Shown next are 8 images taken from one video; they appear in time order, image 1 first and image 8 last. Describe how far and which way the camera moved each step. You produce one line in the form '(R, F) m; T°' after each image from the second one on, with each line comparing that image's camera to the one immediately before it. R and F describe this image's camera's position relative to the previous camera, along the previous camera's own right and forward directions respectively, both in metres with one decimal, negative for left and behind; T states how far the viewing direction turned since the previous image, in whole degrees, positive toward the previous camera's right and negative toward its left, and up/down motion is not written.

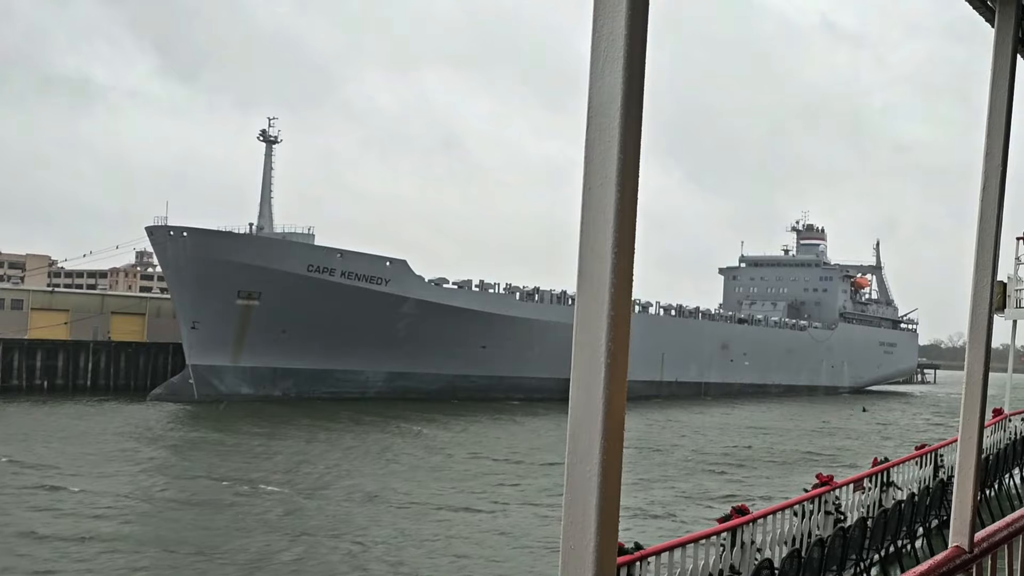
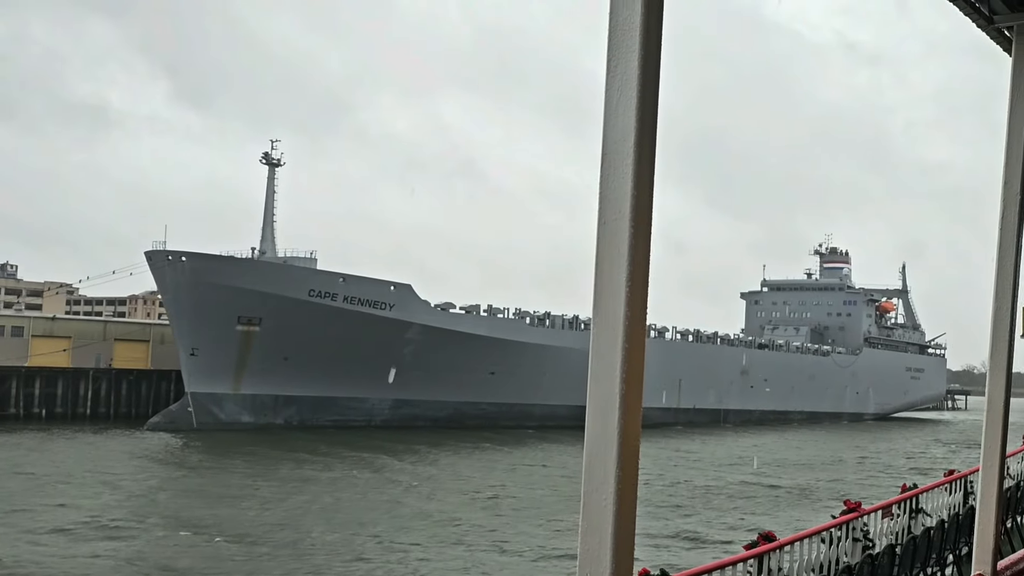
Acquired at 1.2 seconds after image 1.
(+0.2, +0.4) m; -2°
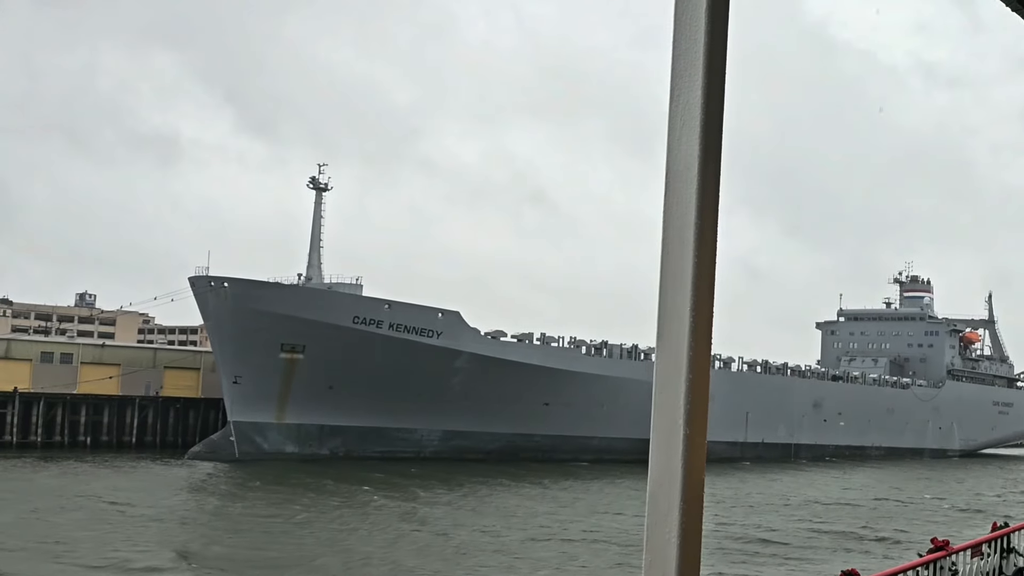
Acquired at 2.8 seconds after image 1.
(+0.2, +0.6) m; -5°
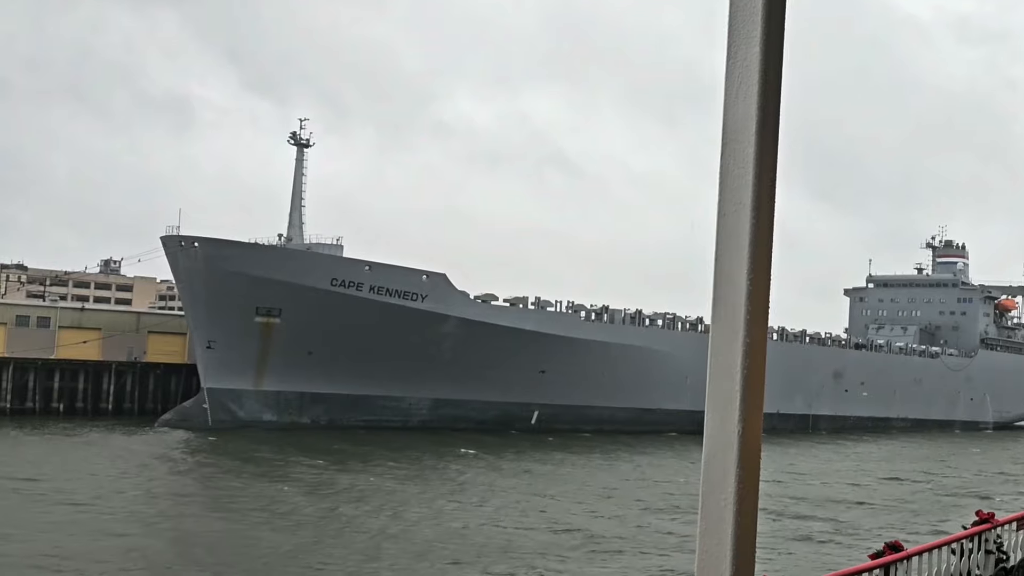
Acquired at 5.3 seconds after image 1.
(+0.6, +0.8) m; -2°
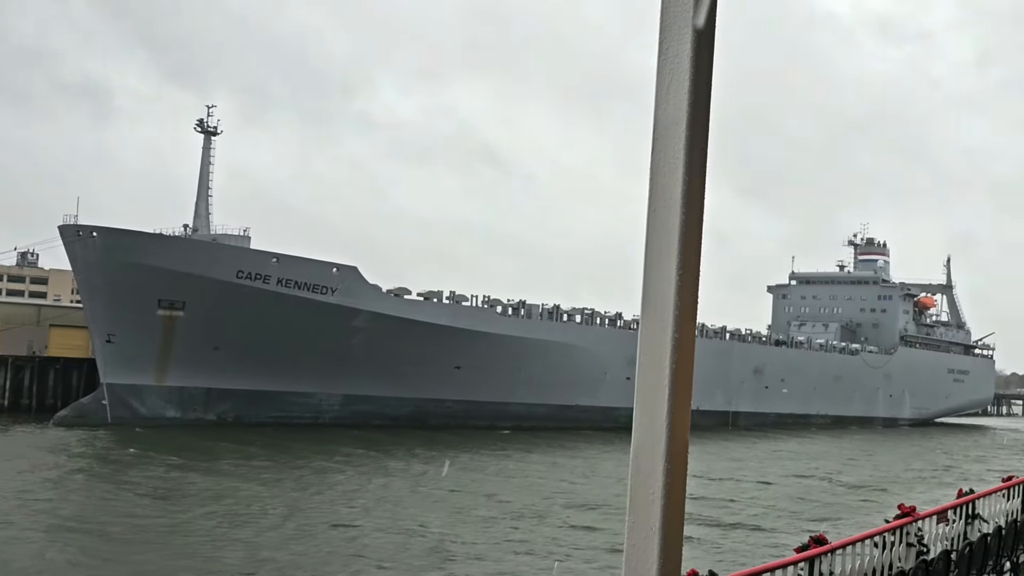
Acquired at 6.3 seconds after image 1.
(+0.5, 0.0) m; +4°
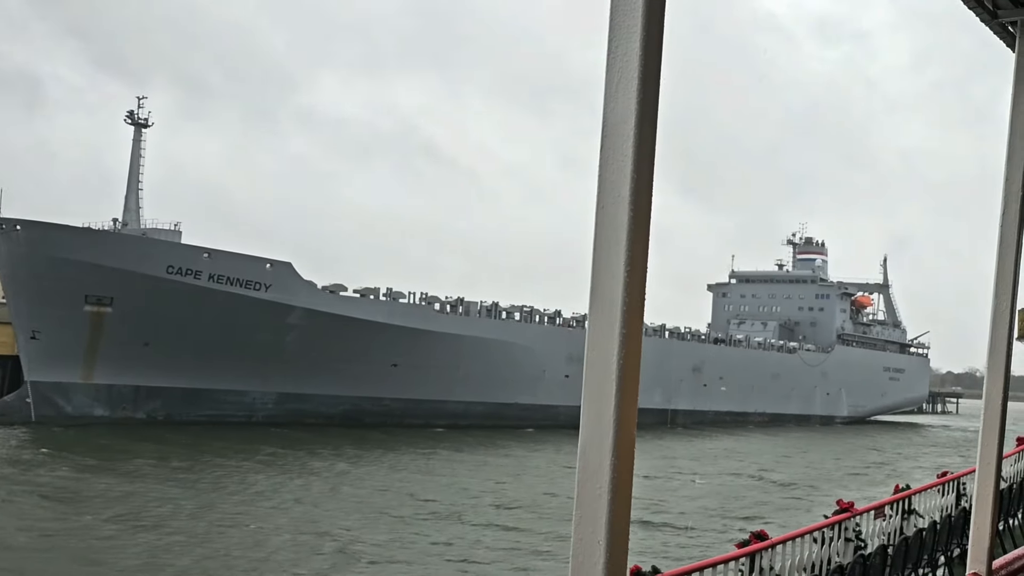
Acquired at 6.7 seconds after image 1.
(+0.2, -0.1) m; +3°
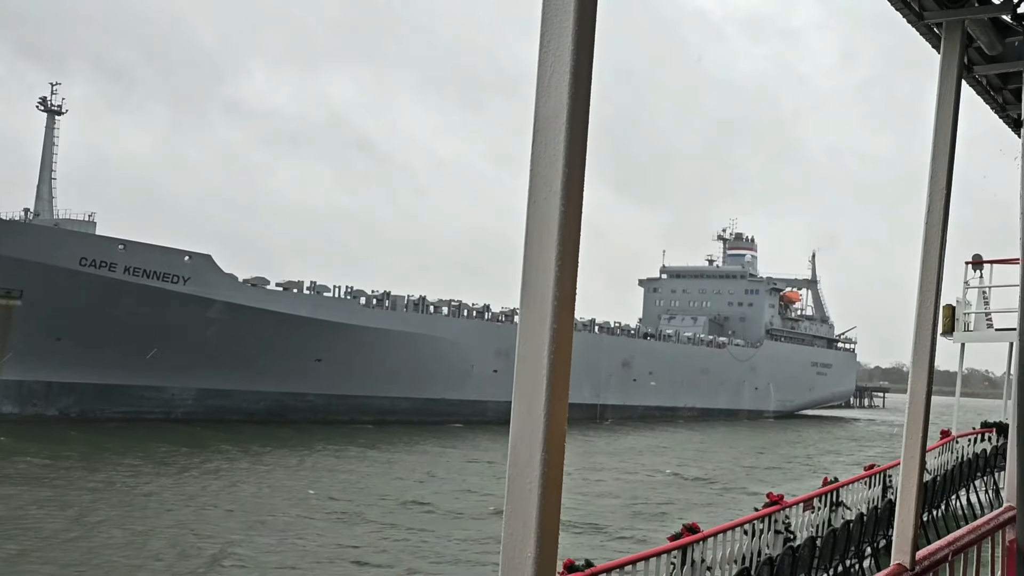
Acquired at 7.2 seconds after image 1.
(+0.3, -0.1) m; +4°
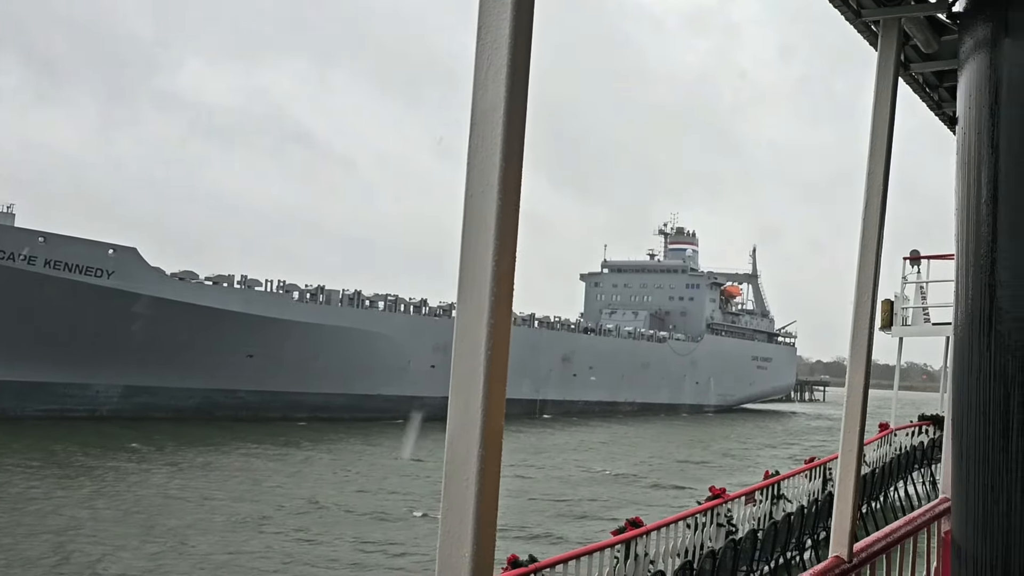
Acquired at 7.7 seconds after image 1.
(+0.2, 0.0) m; +4°
